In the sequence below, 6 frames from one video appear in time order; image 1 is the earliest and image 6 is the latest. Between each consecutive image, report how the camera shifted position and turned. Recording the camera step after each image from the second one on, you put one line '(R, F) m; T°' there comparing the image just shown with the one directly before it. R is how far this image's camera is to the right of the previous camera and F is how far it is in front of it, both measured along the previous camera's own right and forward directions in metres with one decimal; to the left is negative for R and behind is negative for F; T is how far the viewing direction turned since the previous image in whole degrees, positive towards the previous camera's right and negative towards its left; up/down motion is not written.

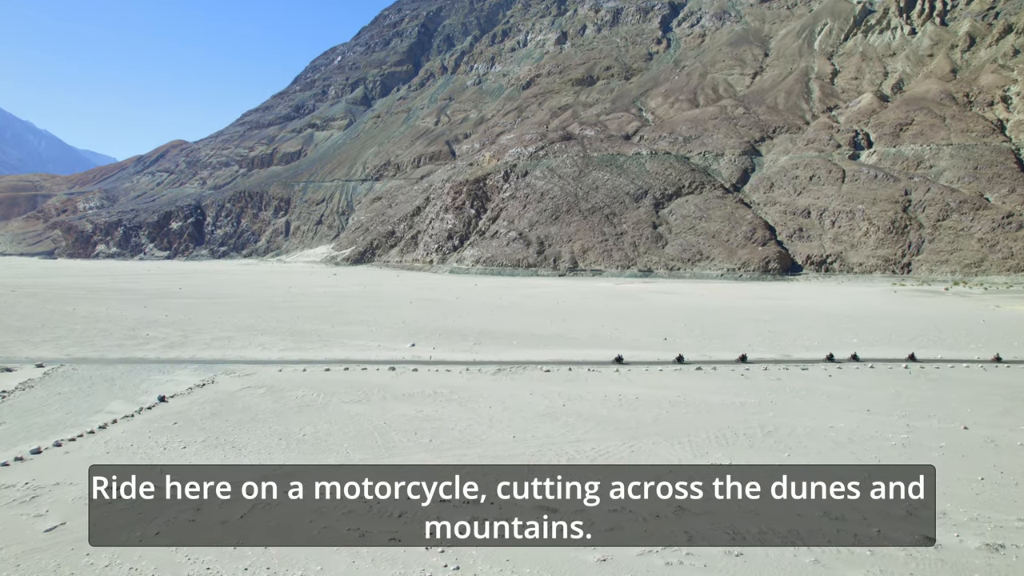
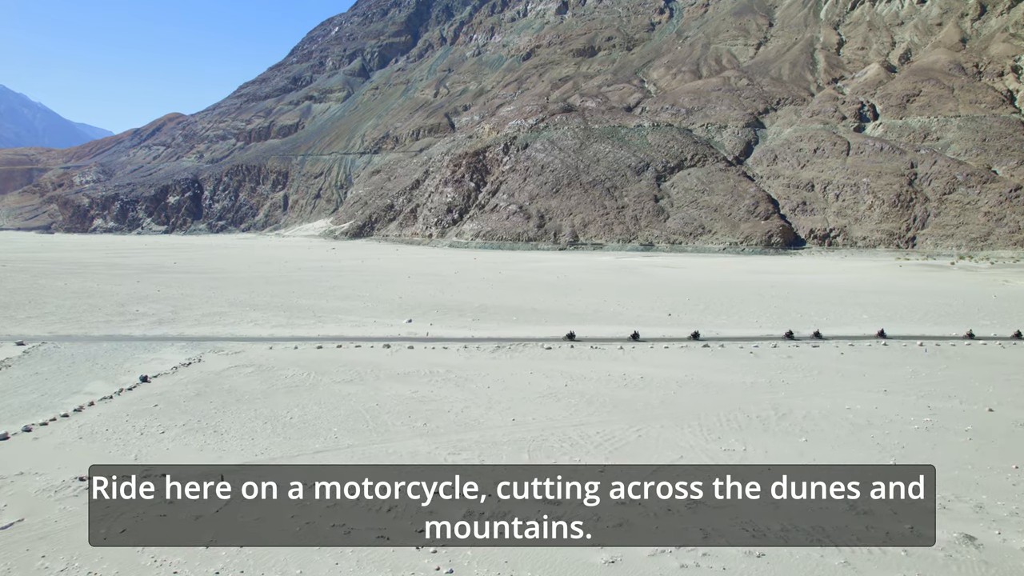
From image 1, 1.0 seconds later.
(0.0, +0.9) m; 0°
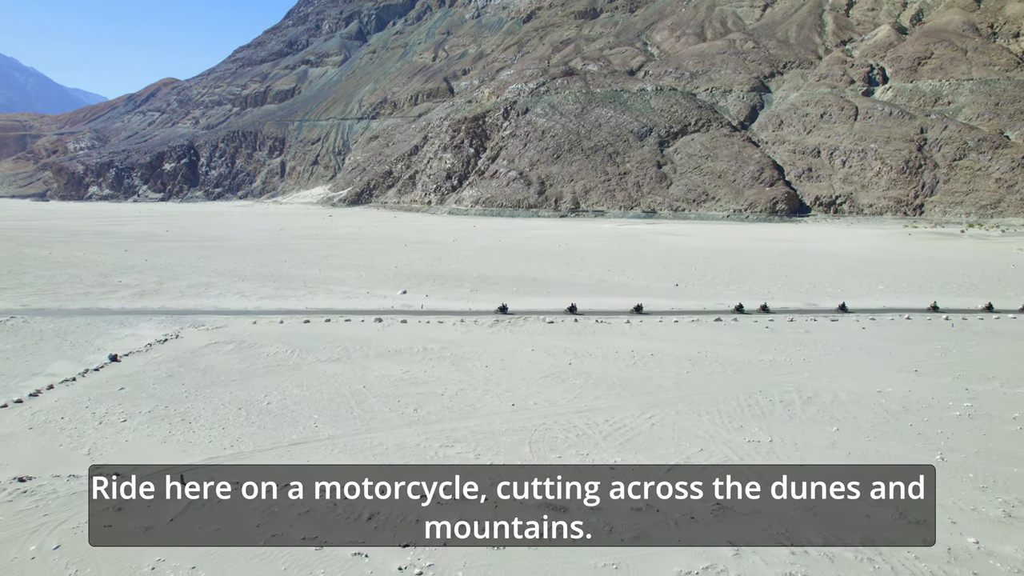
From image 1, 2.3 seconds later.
(0.0, +1.4) m; 0°
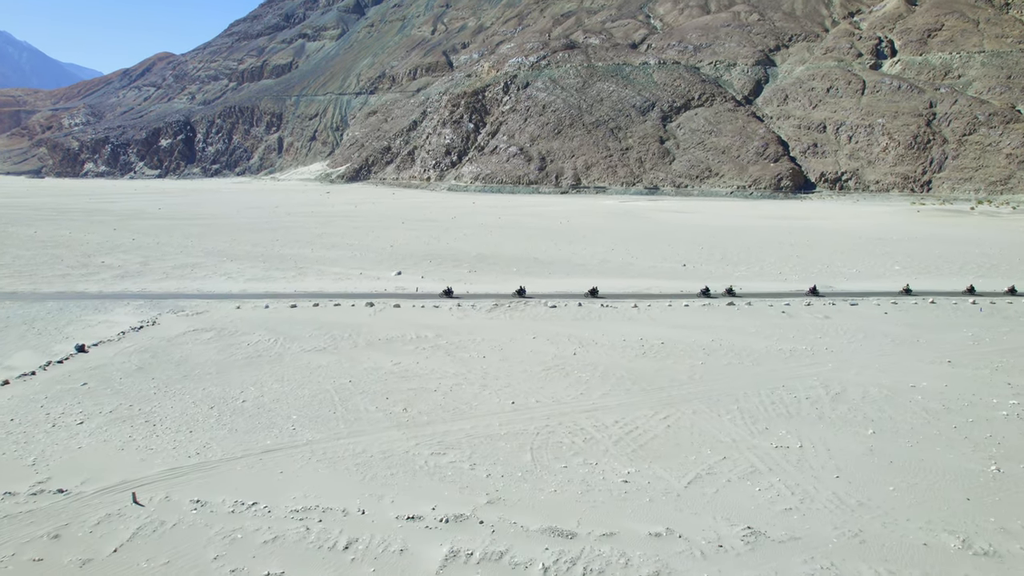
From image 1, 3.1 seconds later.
(0.0, +1.2) m; 0°
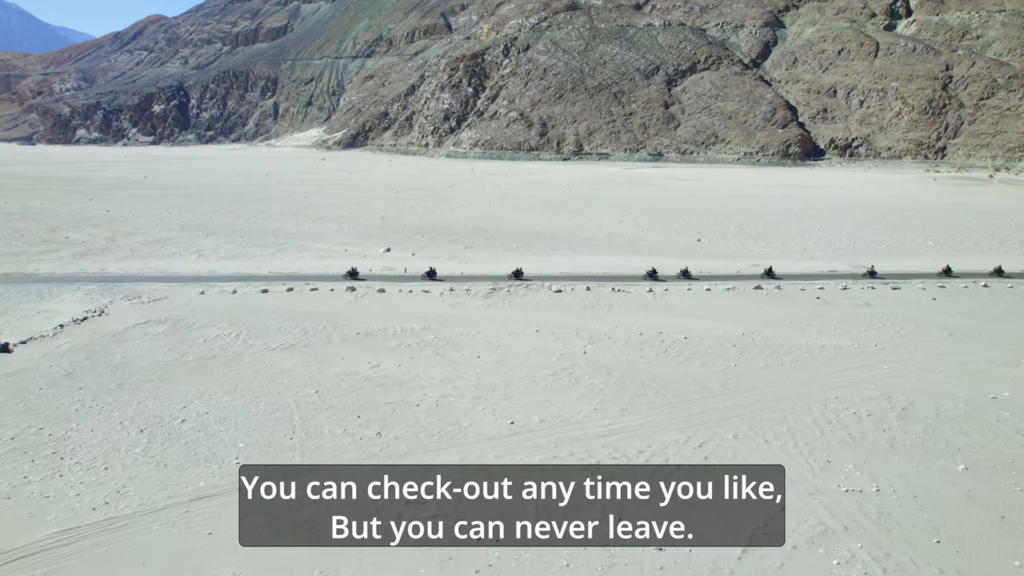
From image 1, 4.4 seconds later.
(0.0, +2.2) m; 0°
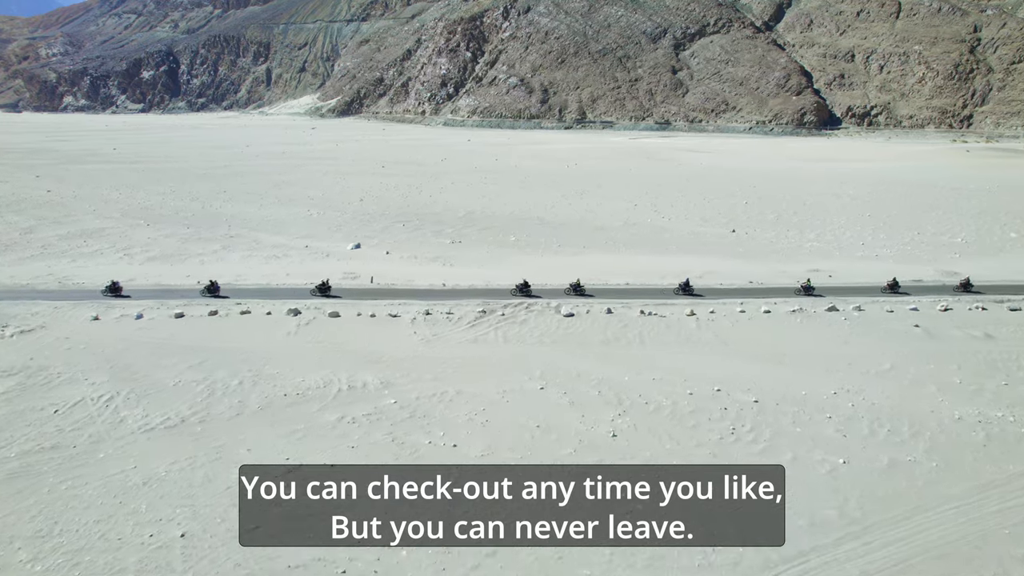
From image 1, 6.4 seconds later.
(+0.1, +4.3) m; 0°
